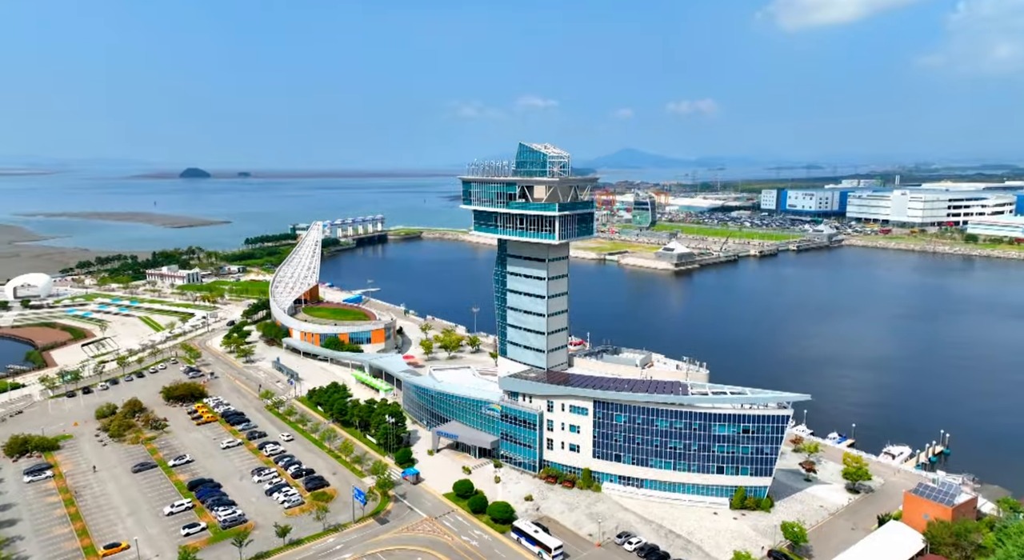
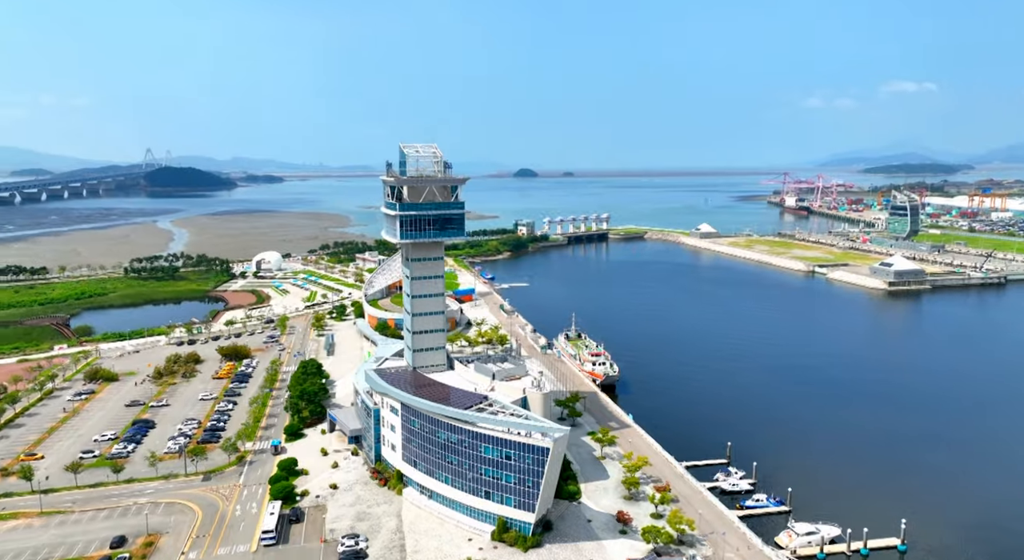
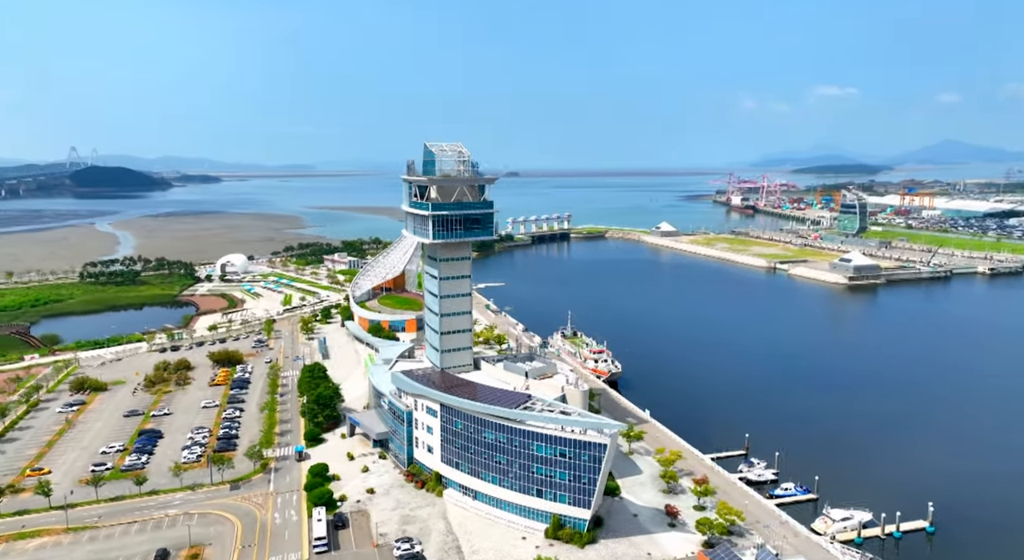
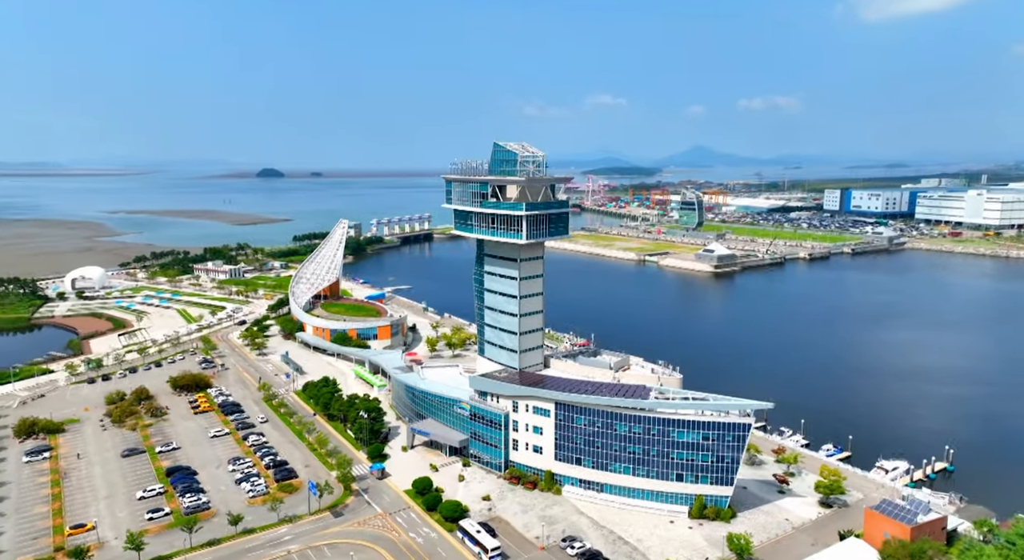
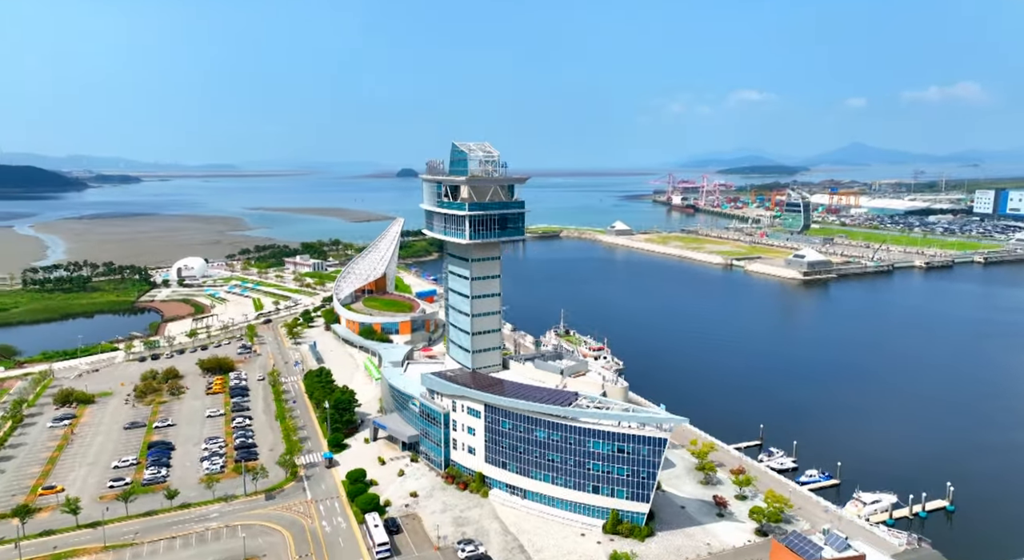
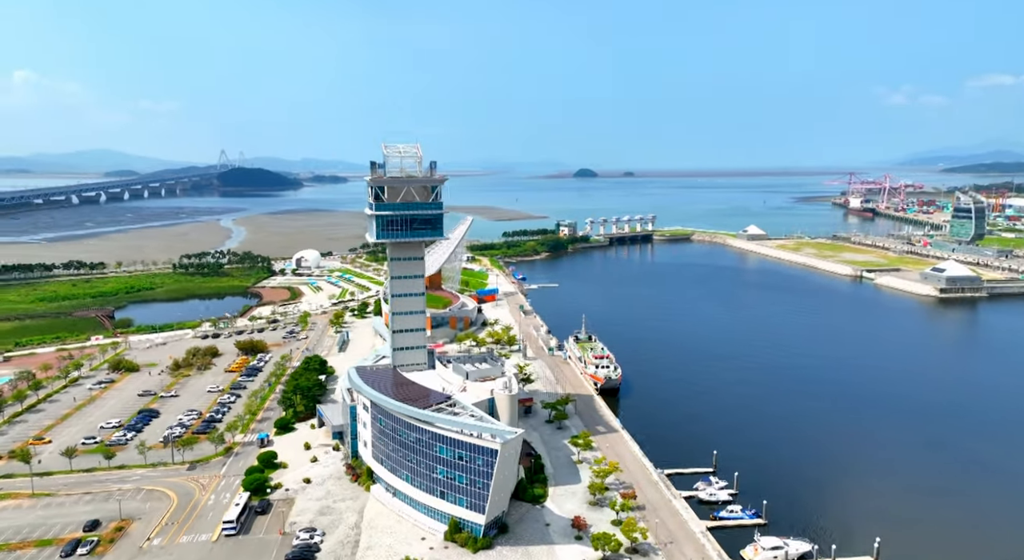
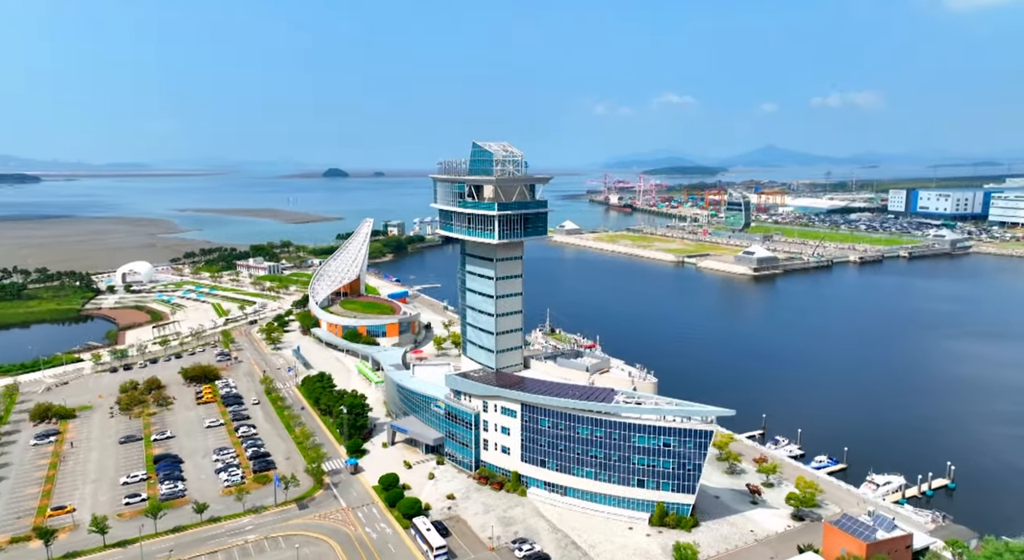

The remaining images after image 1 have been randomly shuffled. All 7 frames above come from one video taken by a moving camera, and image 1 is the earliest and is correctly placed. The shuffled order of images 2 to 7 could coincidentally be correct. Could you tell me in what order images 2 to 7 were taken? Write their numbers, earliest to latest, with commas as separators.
4, 7, 5, 3, 2, 6
